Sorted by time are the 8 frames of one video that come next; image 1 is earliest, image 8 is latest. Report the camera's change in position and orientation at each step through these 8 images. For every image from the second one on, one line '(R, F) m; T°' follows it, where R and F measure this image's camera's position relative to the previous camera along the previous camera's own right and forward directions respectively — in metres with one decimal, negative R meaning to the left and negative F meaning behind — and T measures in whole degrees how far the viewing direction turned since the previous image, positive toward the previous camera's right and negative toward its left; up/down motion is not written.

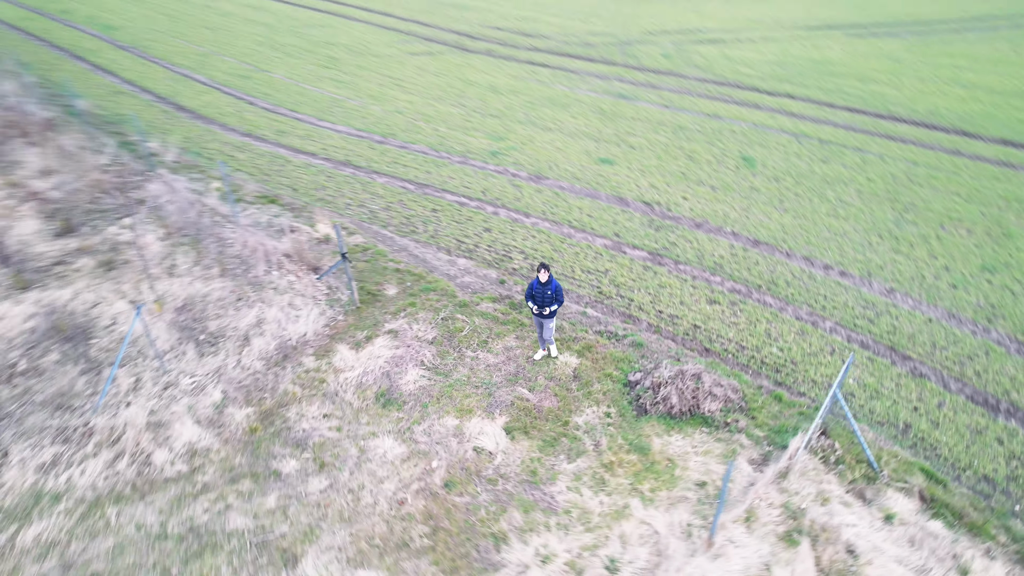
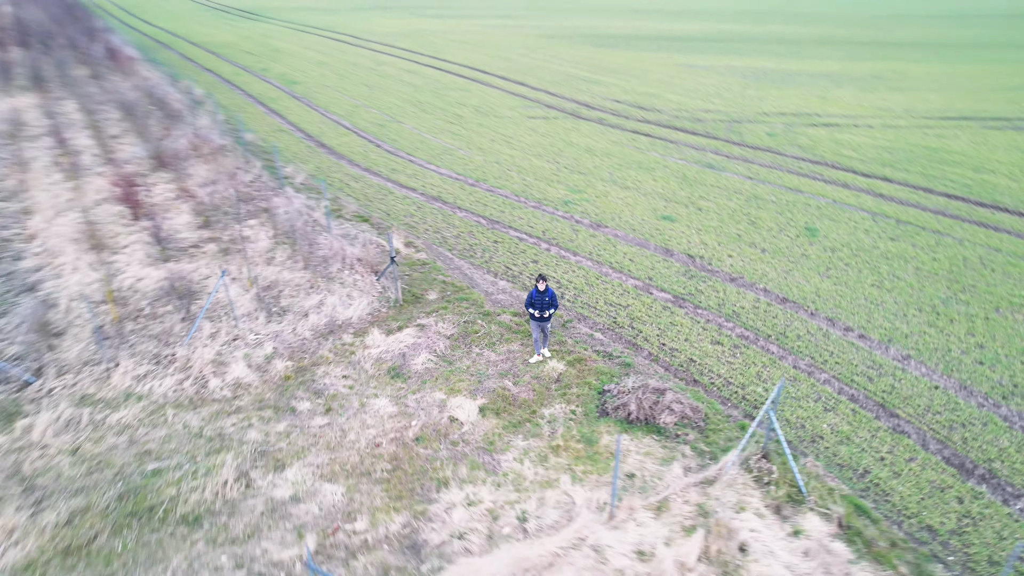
(+2.1, -1.2) m; -13°
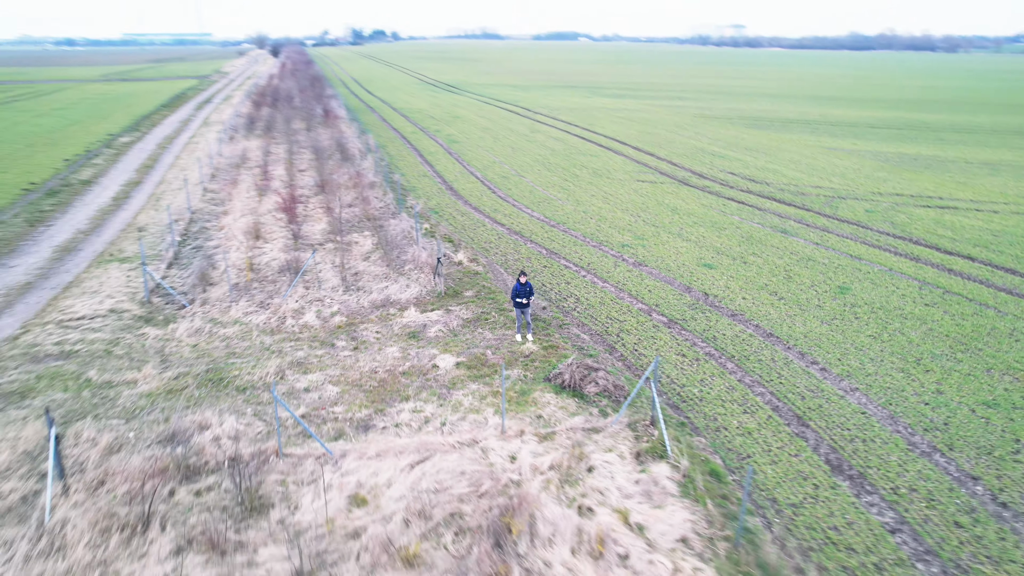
(+3.7, -2.4) m; -16°
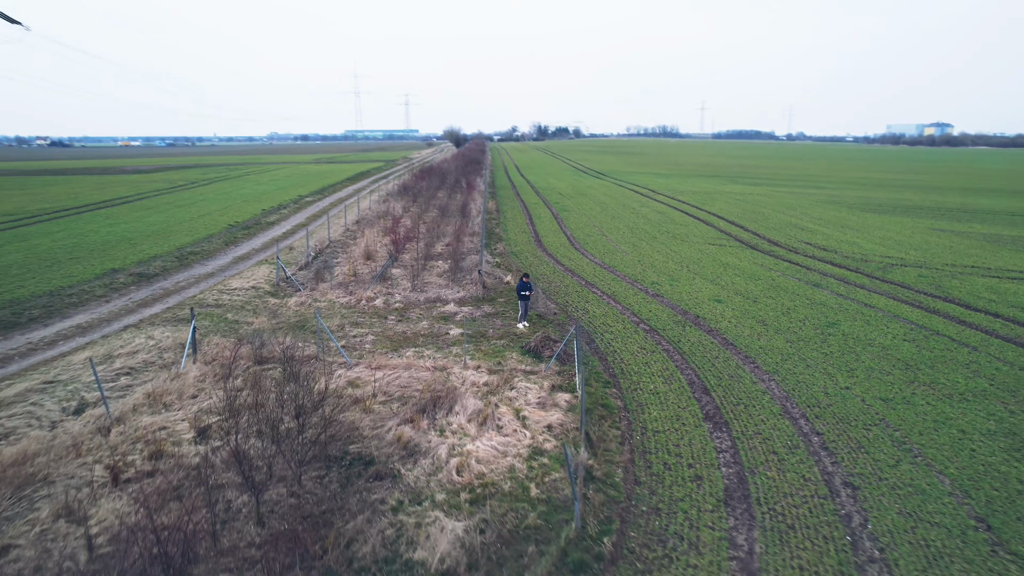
(+4.3, -3.6) m; -15°
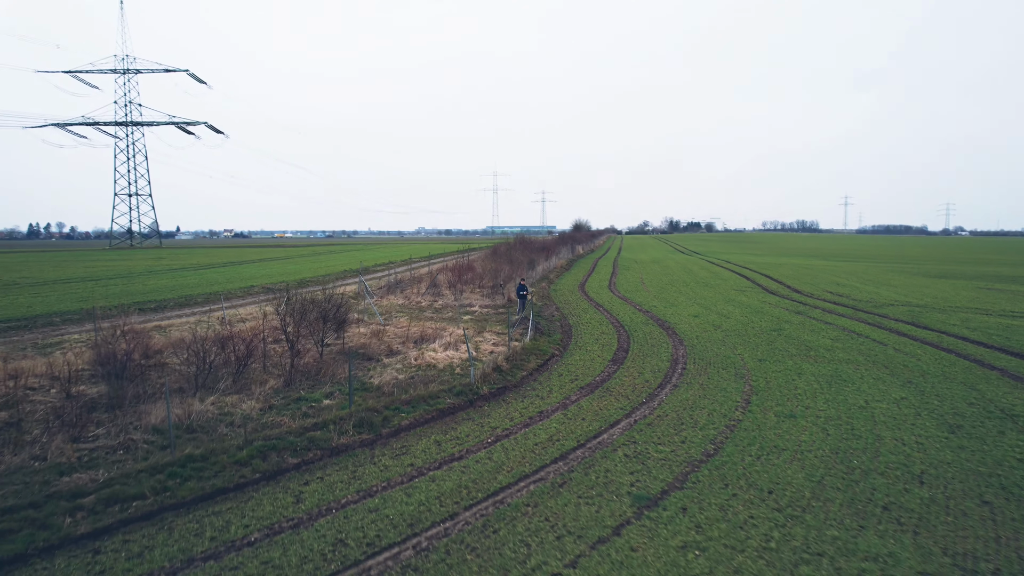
(+4.7, -5.3) m; -12°
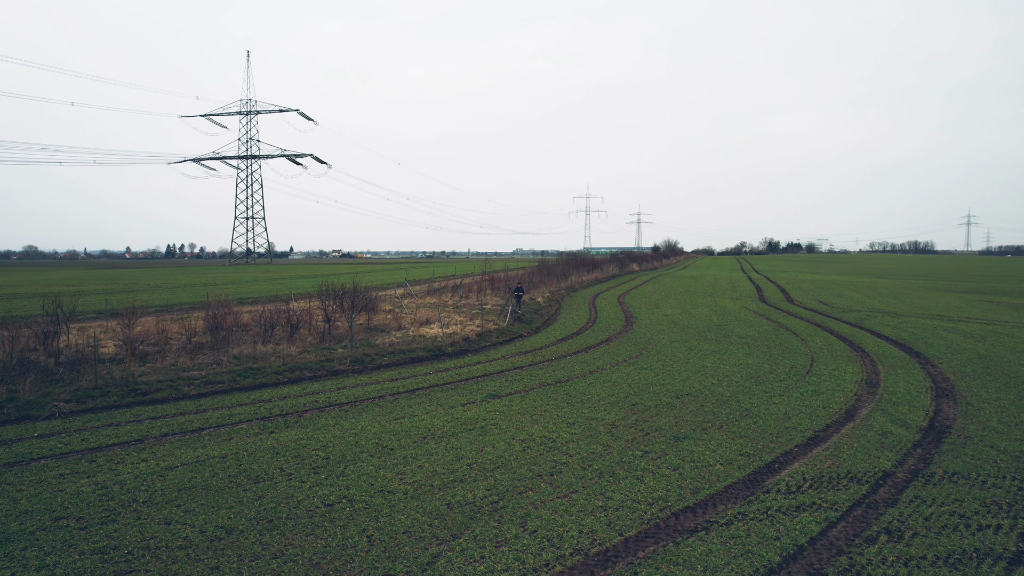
(+4.5, -6.3) m; -8°
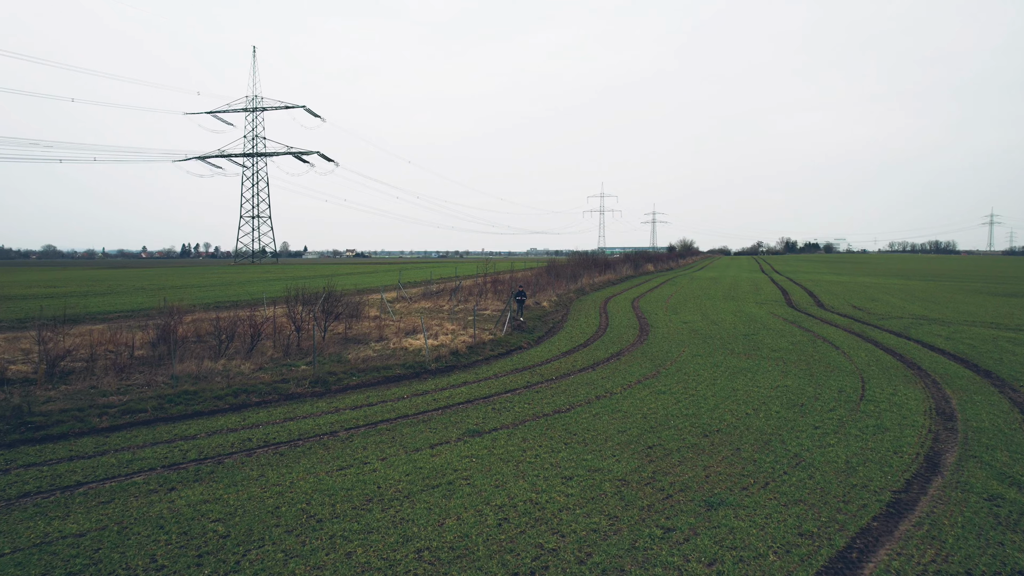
(+0.5, +3.1) m; -1°
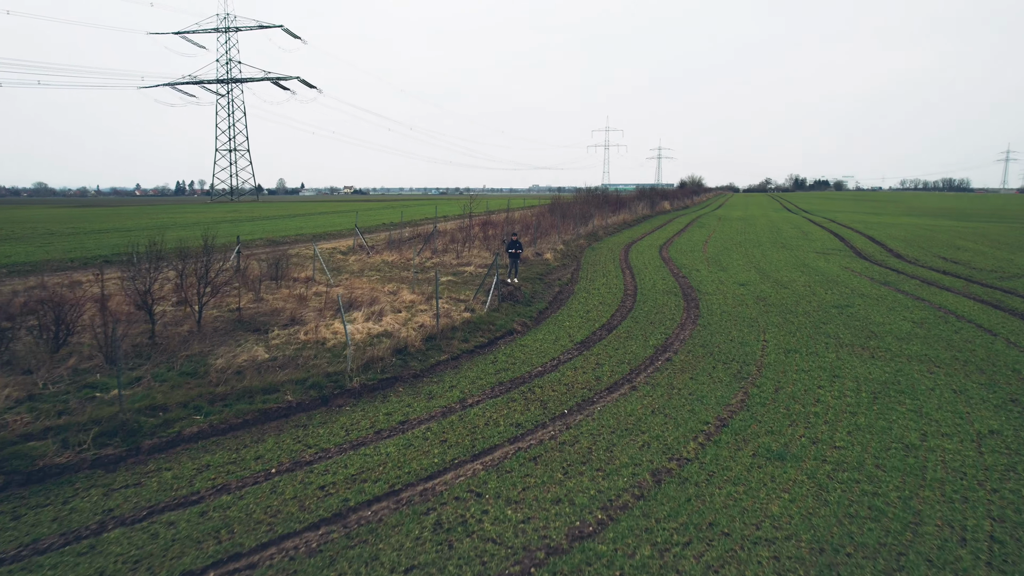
(+0.3, +7.8) m; 0°
